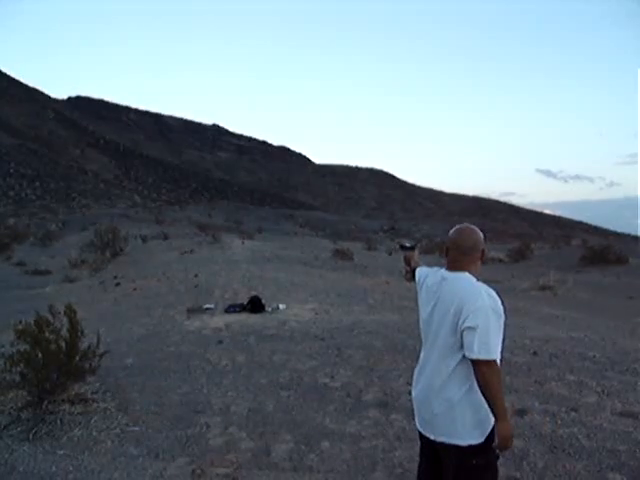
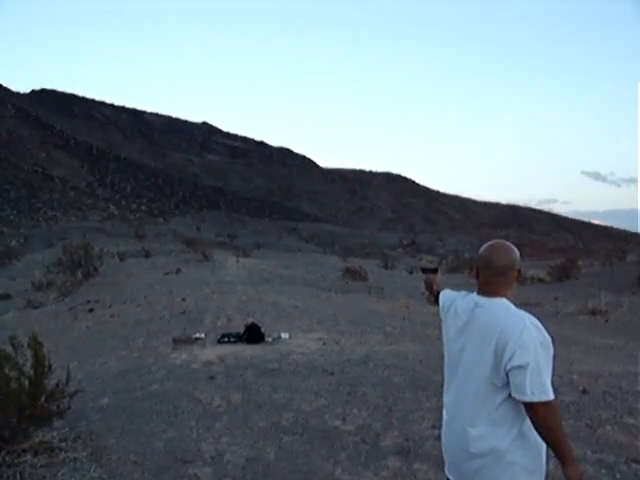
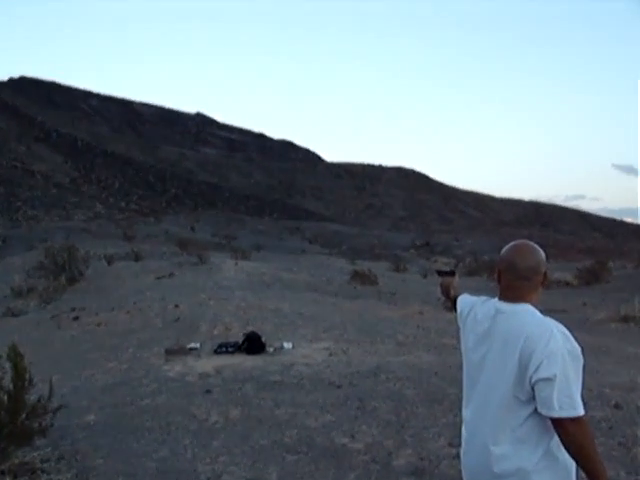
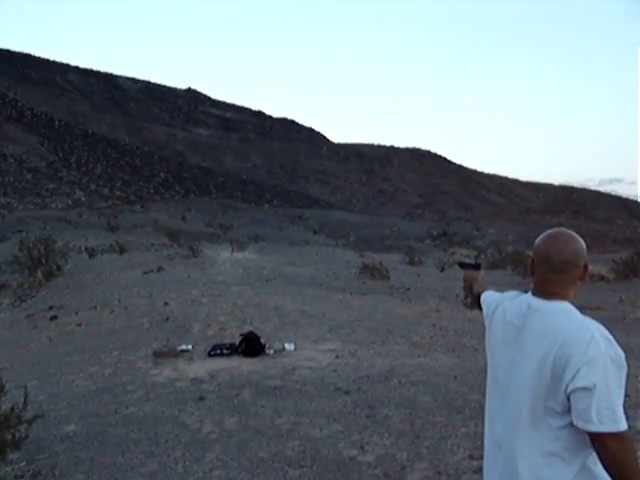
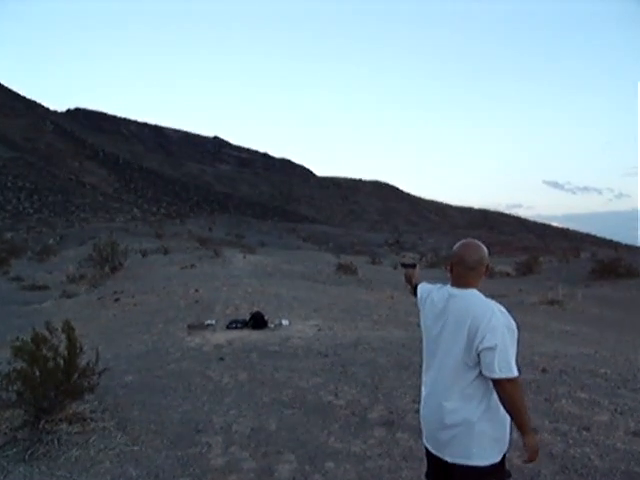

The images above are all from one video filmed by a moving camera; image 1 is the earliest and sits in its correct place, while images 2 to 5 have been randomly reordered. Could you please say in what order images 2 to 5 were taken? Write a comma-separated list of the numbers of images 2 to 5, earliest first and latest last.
5, 2, 3, 4
